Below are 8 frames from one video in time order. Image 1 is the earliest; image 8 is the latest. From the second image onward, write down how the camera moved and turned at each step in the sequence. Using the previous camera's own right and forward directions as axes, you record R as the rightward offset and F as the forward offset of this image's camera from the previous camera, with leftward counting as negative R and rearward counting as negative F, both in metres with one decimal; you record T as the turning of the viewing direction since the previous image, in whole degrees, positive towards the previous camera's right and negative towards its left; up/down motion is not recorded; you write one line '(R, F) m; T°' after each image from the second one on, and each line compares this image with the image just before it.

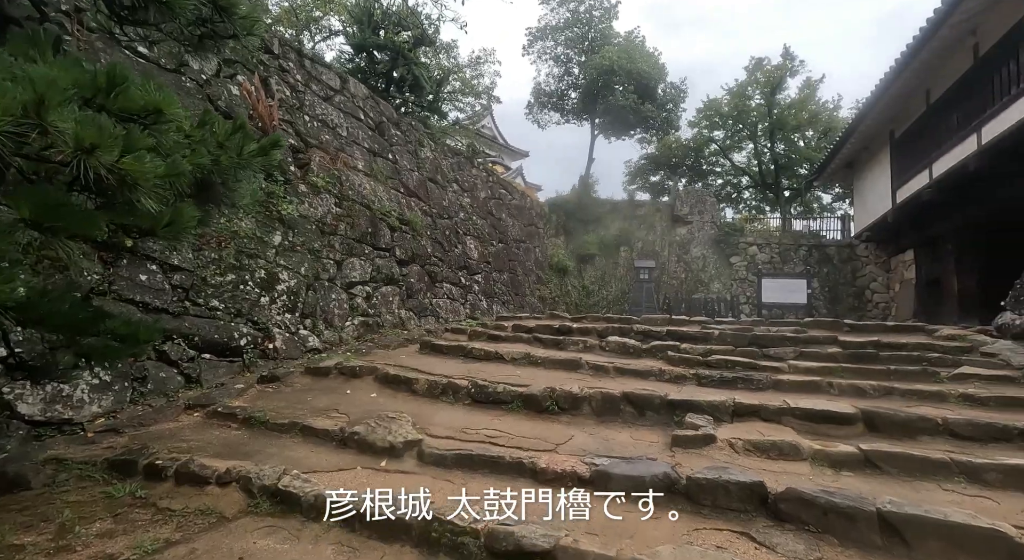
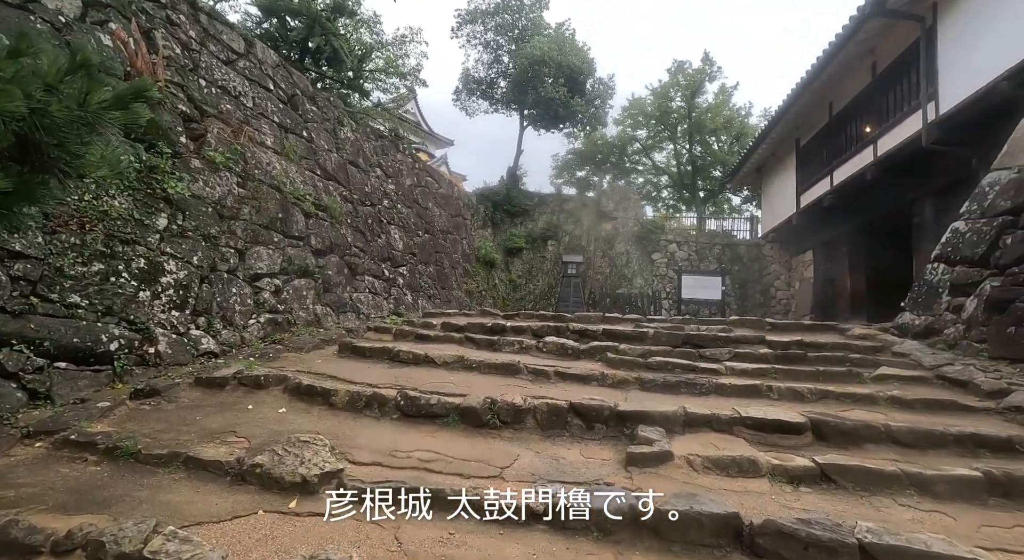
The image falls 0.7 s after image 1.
(-0.1, +0.4) m; +9°
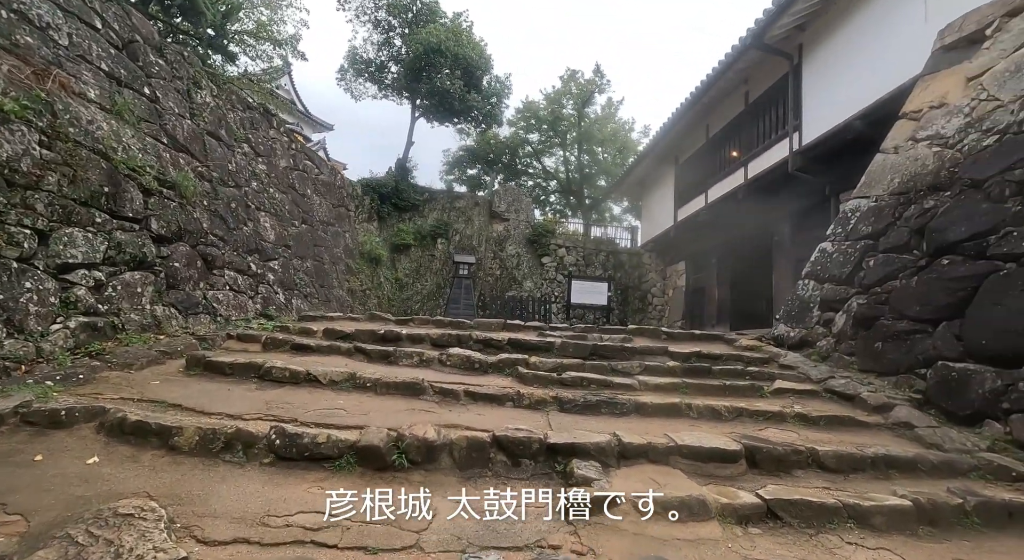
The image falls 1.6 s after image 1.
(-0.2, +0.5) m; +13°
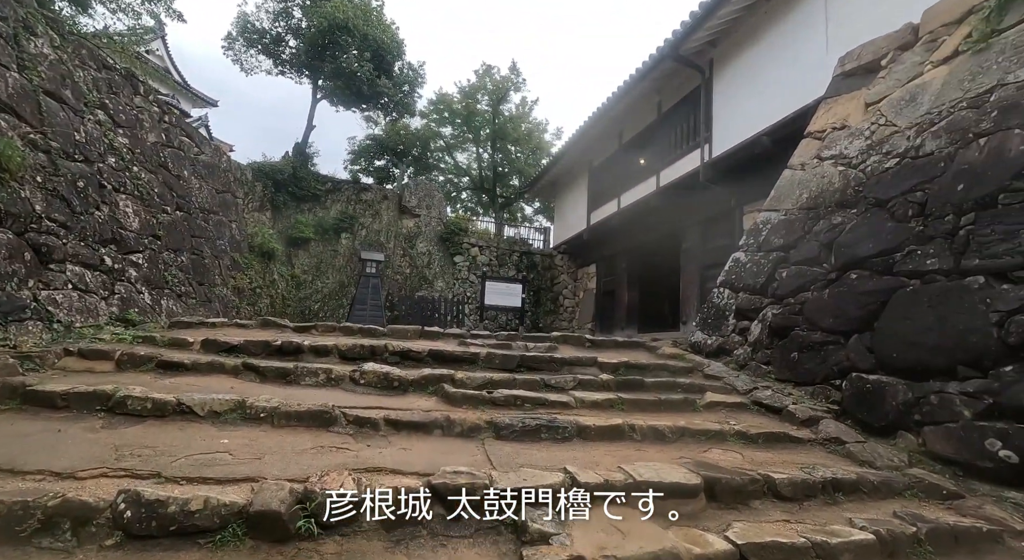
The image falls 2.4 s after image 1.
(-0.2, +0.4) m; +10°
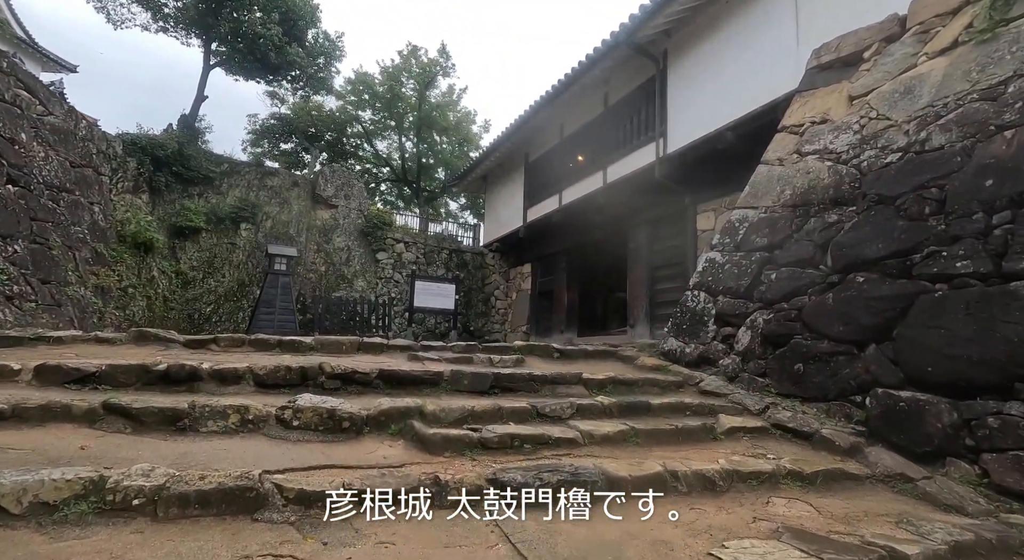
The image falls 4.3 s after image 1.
(-0.4, +0.9) m; +10°
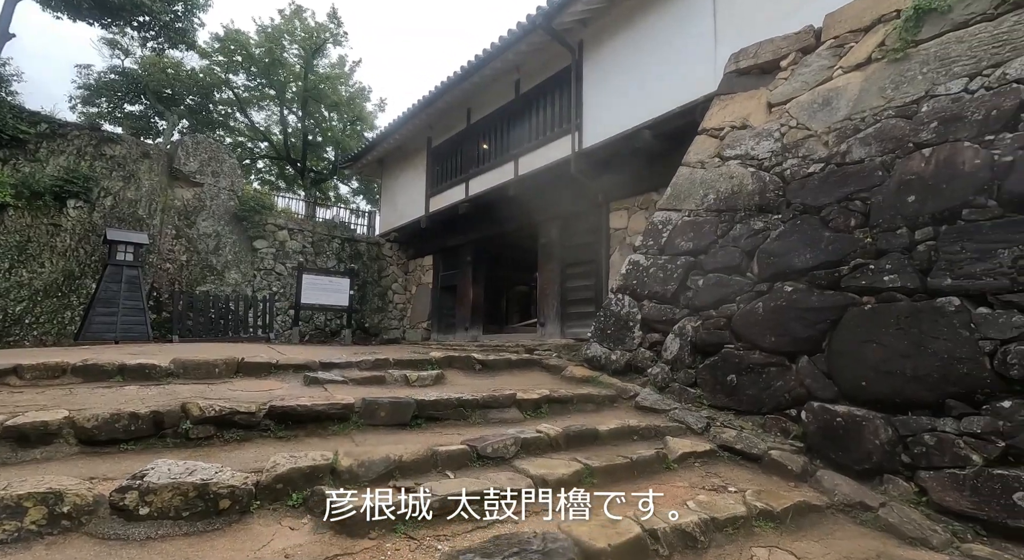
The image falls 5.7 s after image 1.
(-0.2, +0.5) m; +12°
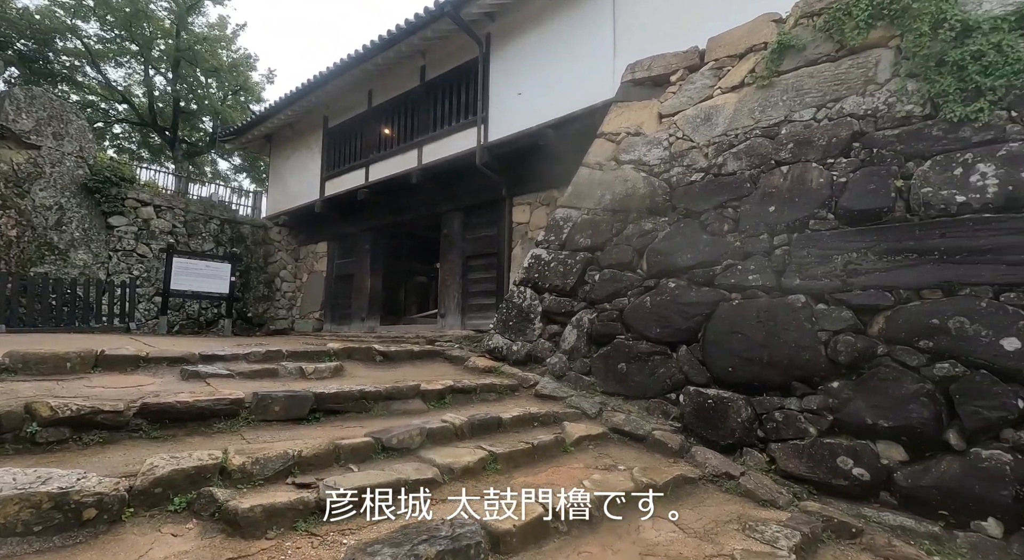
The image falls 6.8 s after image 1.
(-0.1, -0.1) m; +11°
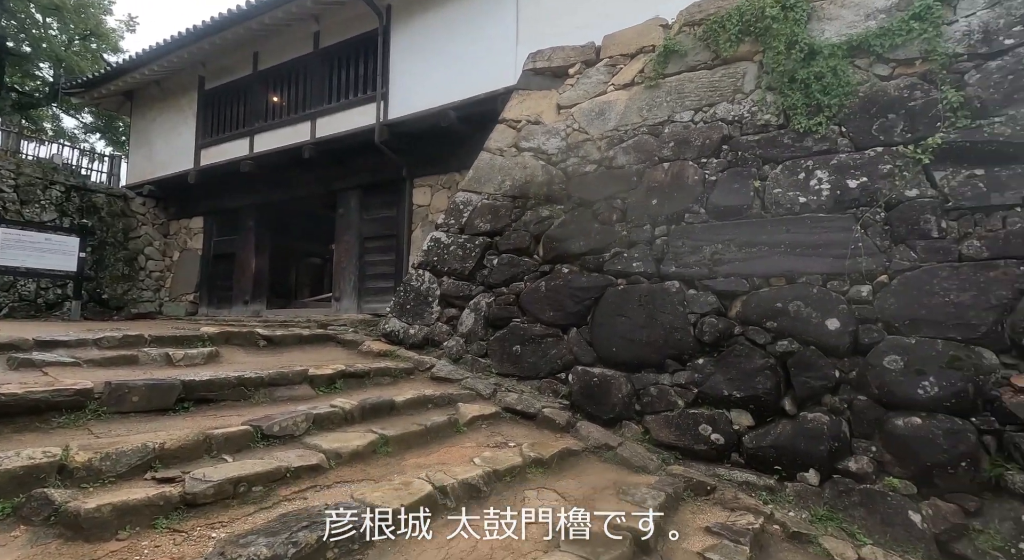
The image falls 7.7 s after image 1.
(0.0, -0.1) m; +11°
